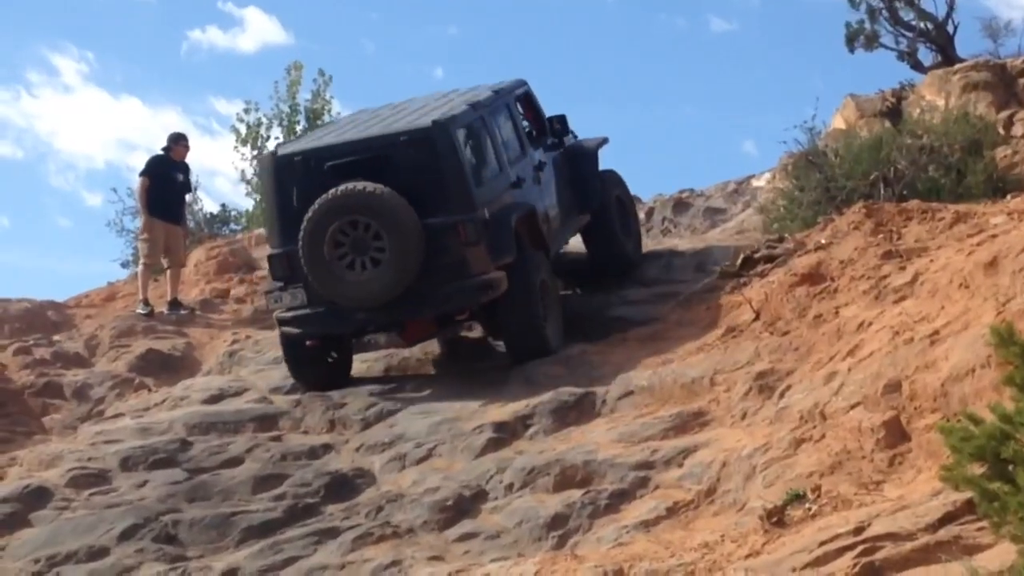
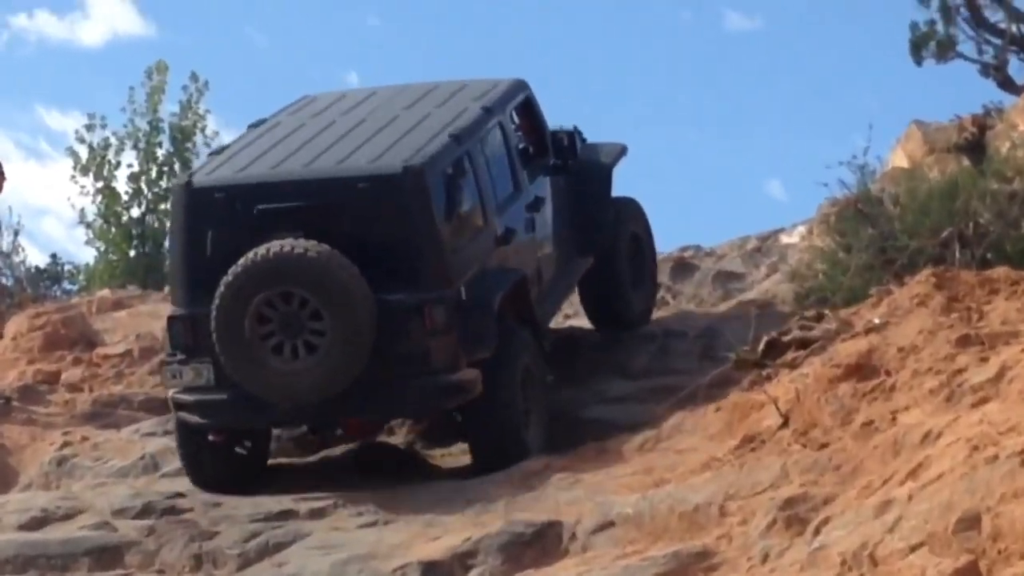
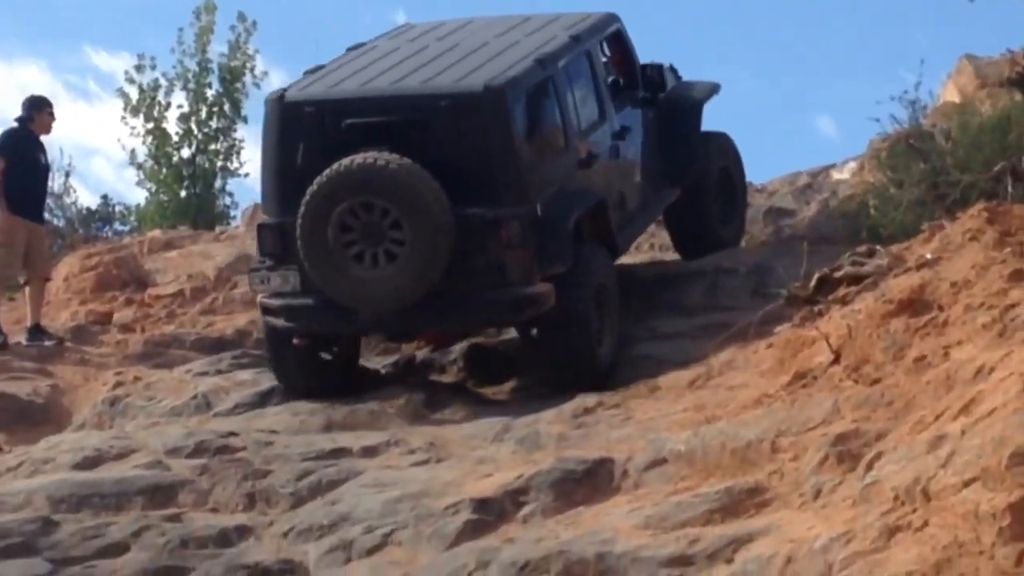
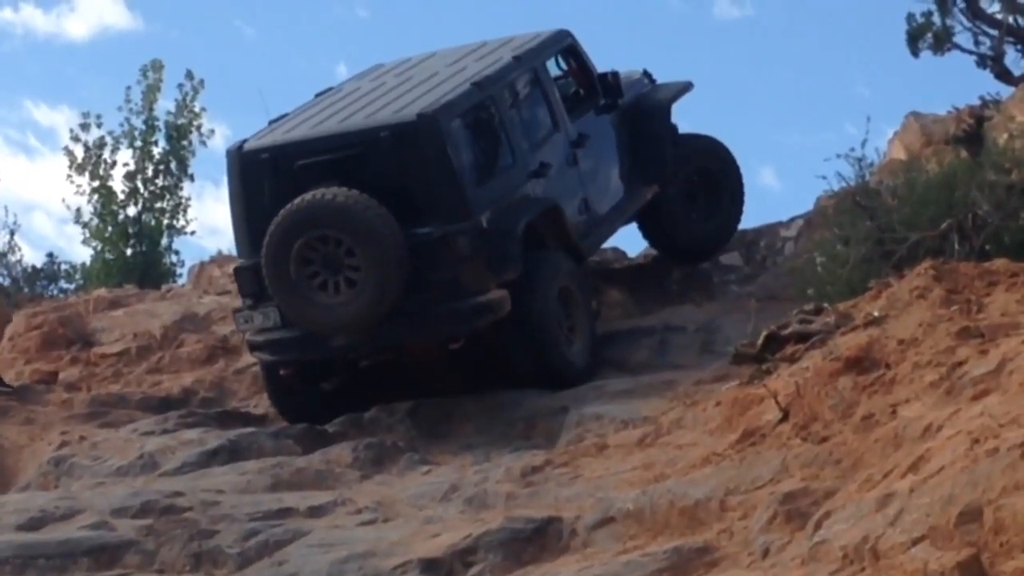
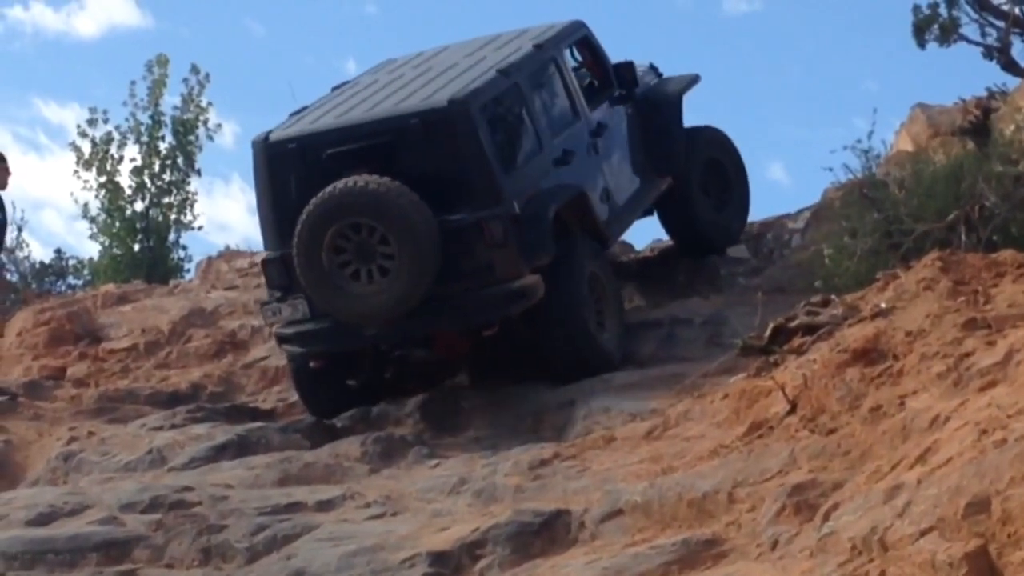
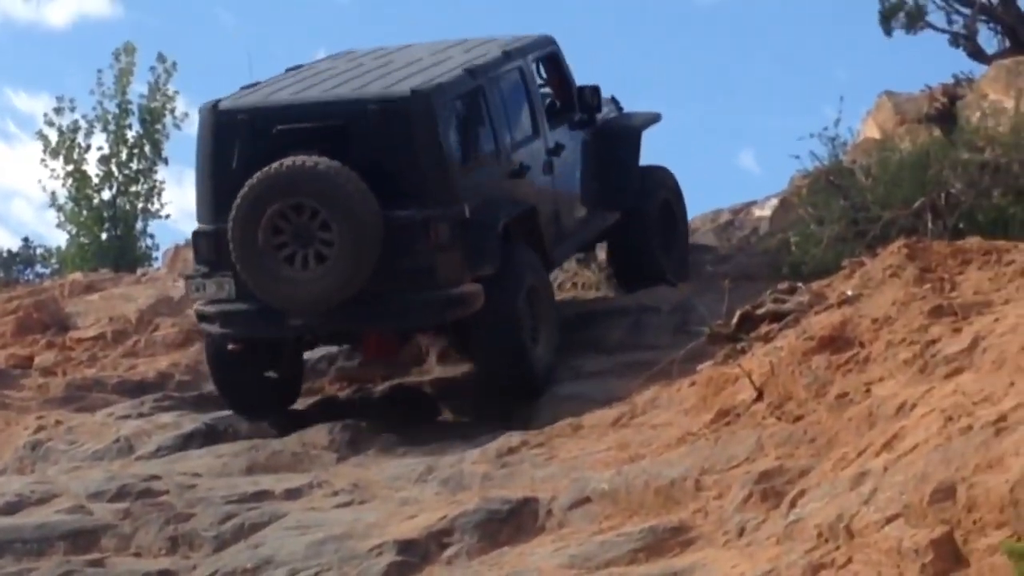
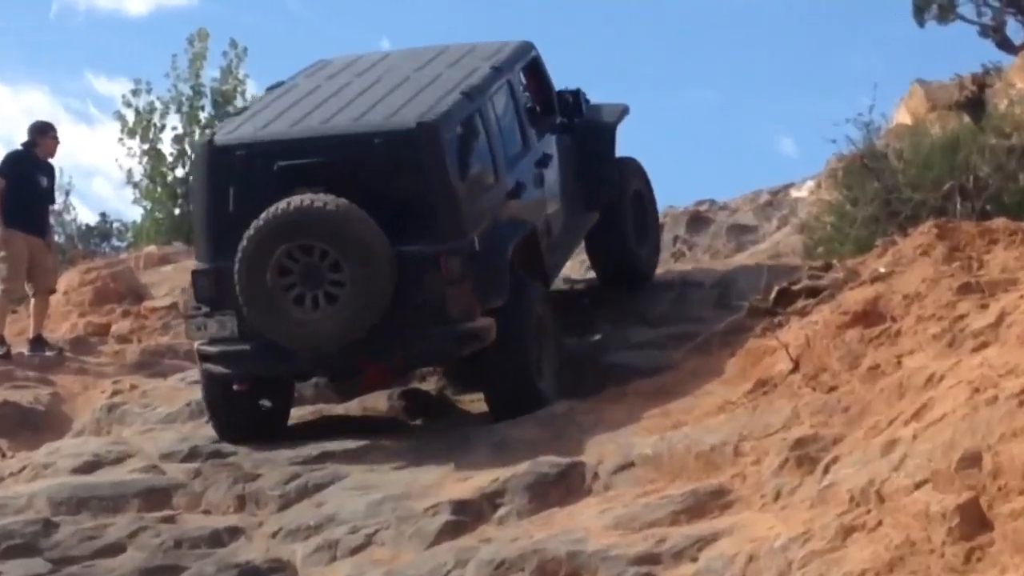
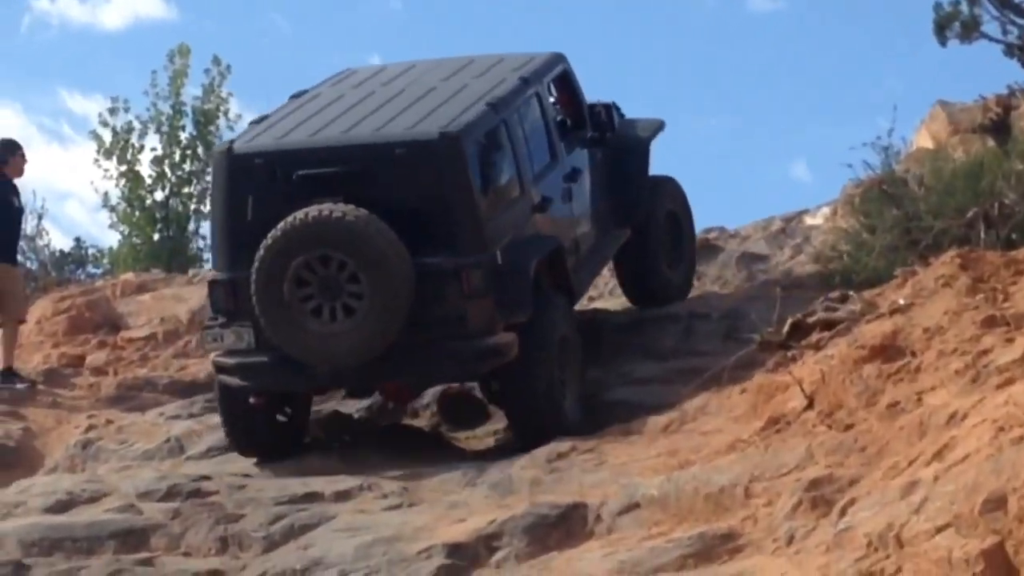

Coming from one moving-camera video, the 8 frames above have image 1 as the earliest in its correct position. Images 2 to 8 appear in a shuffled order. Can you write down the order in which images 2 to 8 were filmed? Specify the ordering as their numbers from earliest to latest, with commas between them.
7, 2, 8, 3, 6, 5, 4
